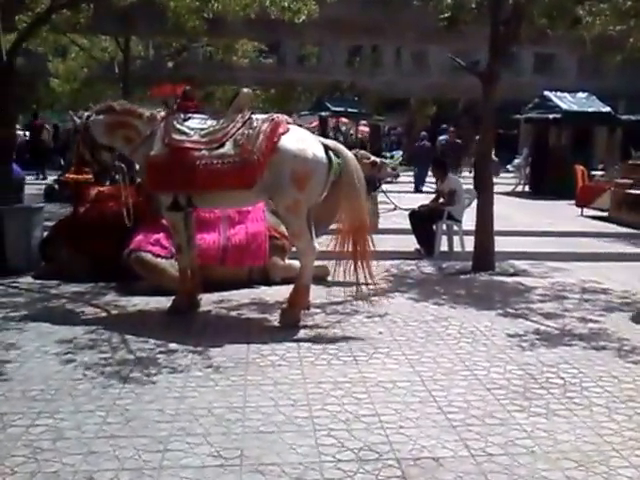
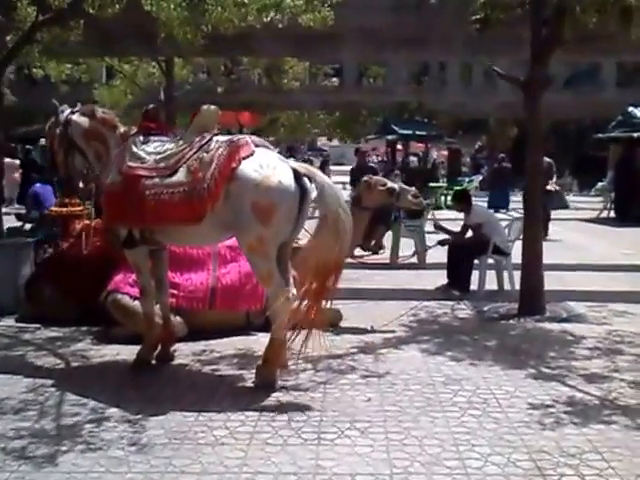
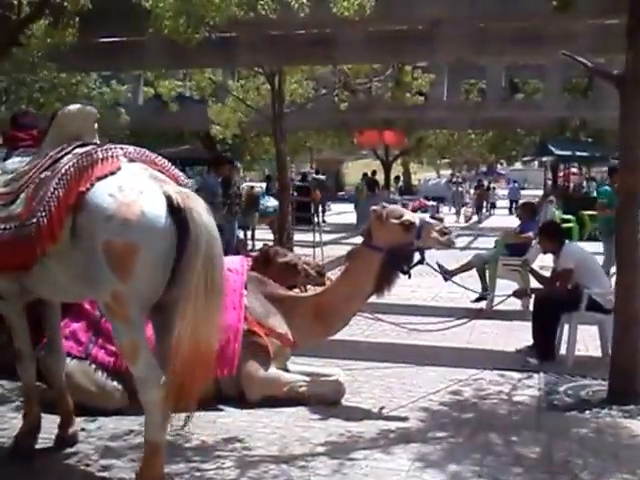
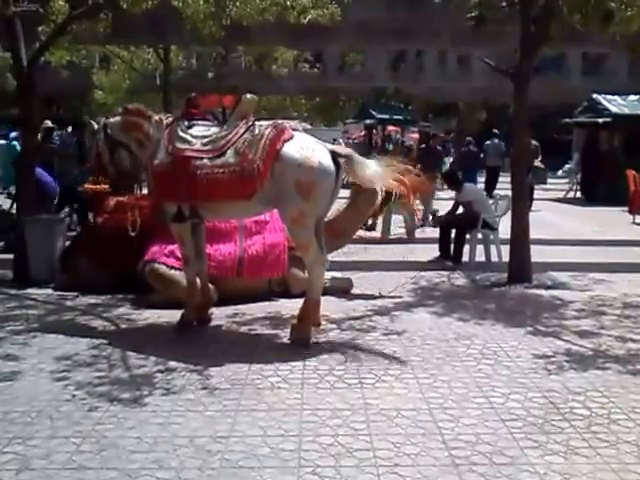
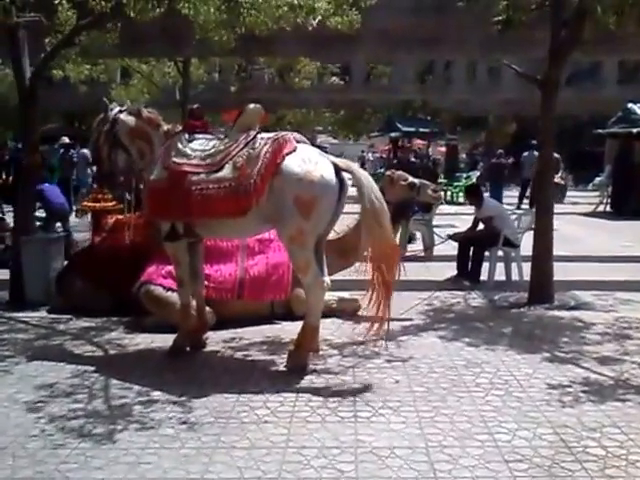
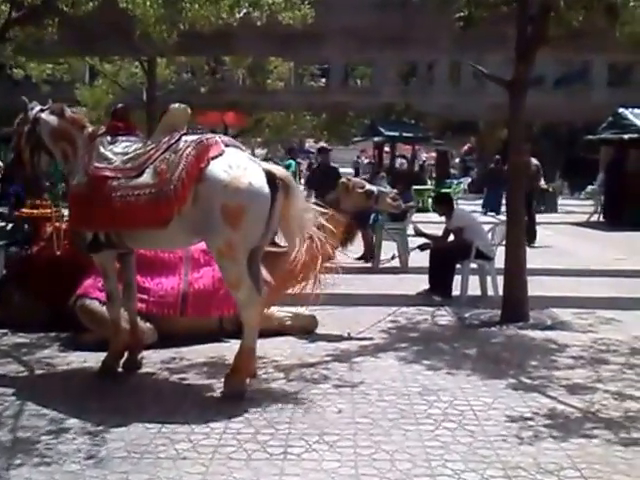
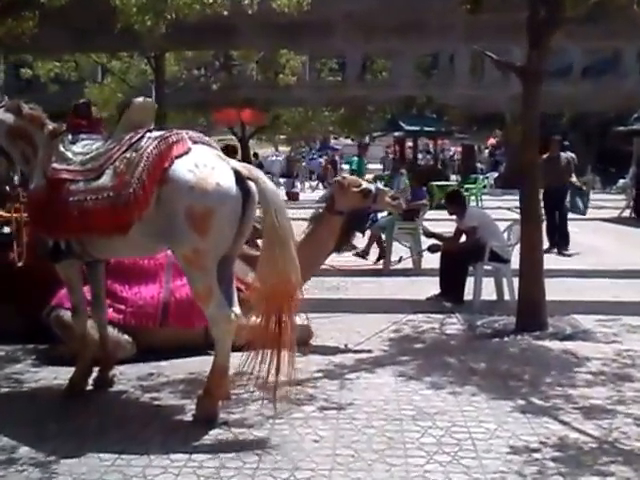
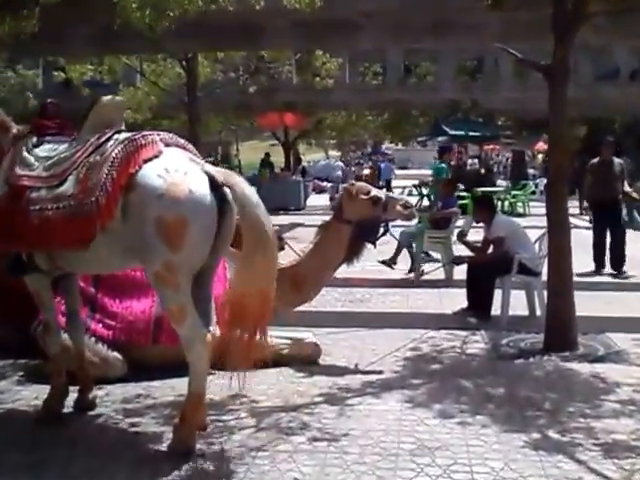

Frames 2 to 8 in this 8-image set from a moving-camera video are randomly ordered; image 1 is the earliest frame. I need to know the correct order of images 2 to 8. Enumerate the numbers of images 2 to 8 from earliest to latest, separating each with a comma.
4, 5, 2, 6, 7, 8, 3
